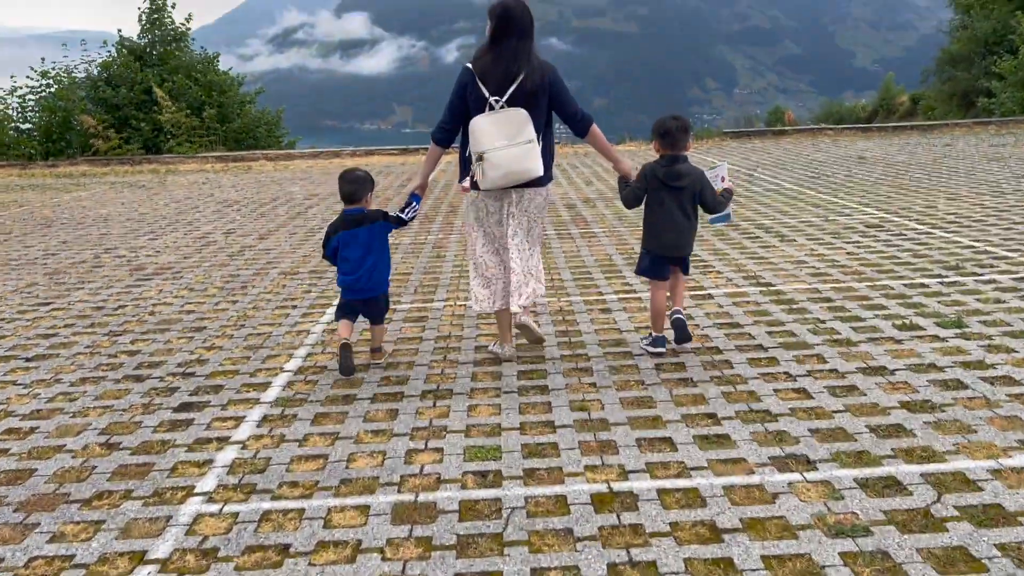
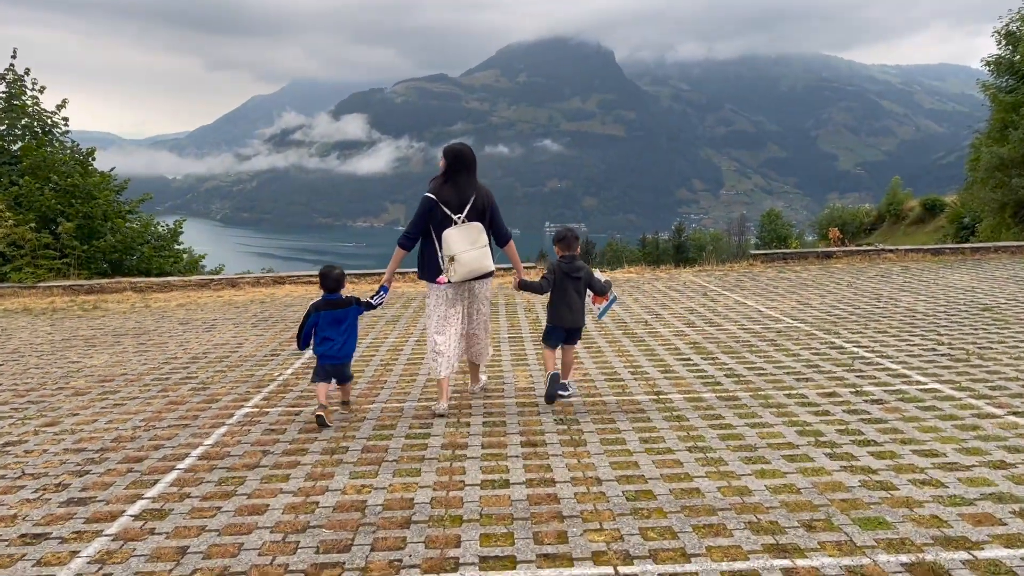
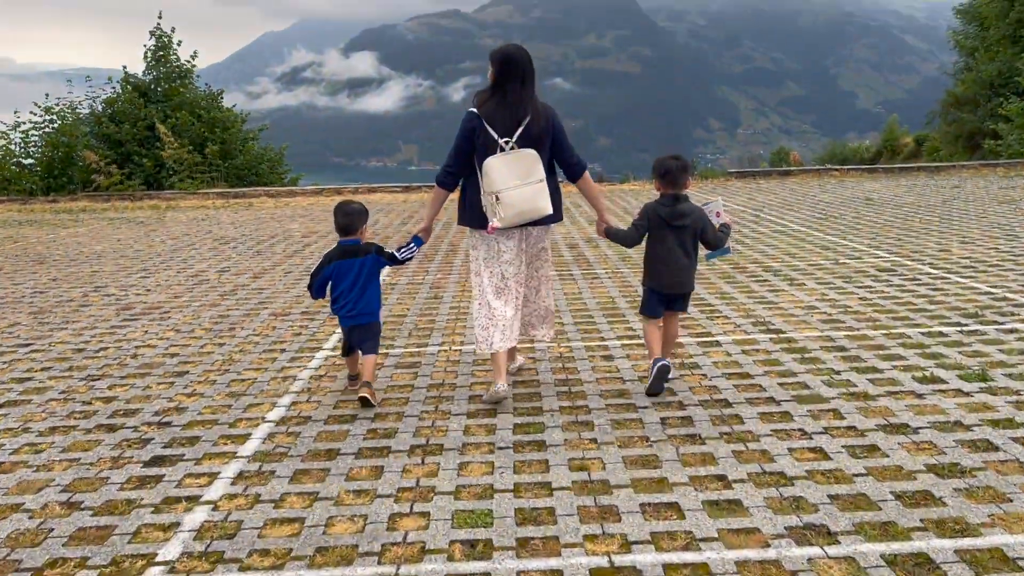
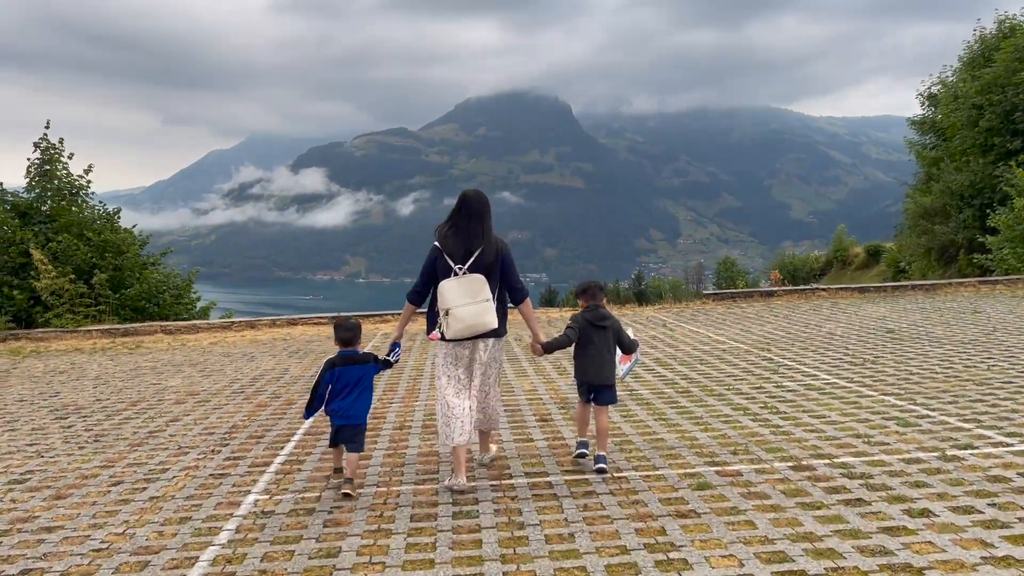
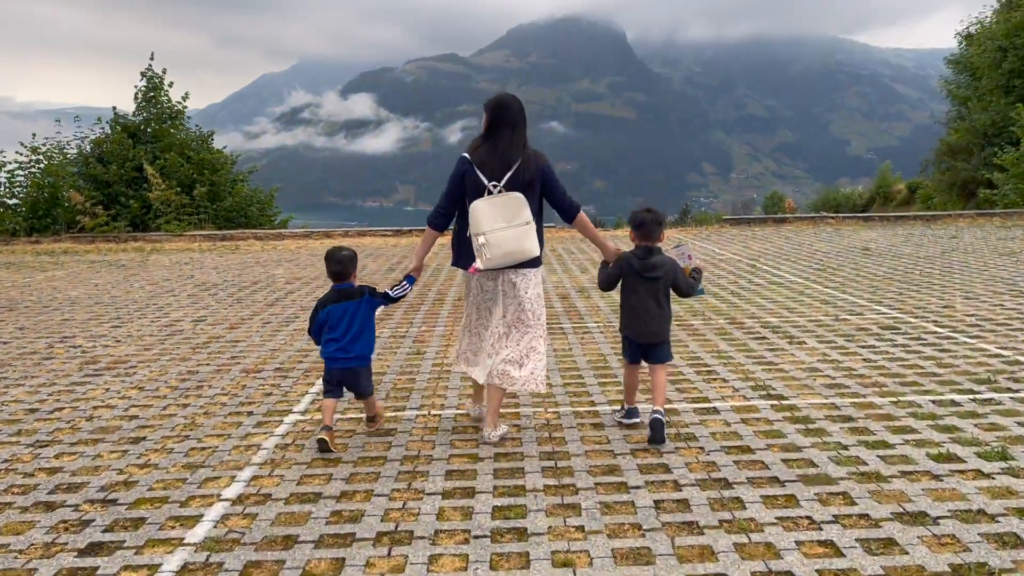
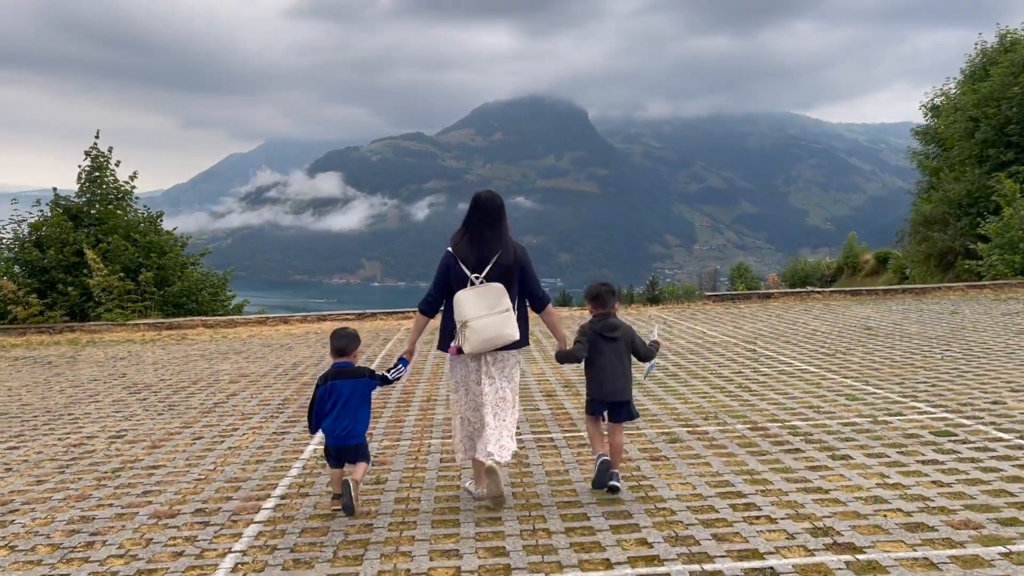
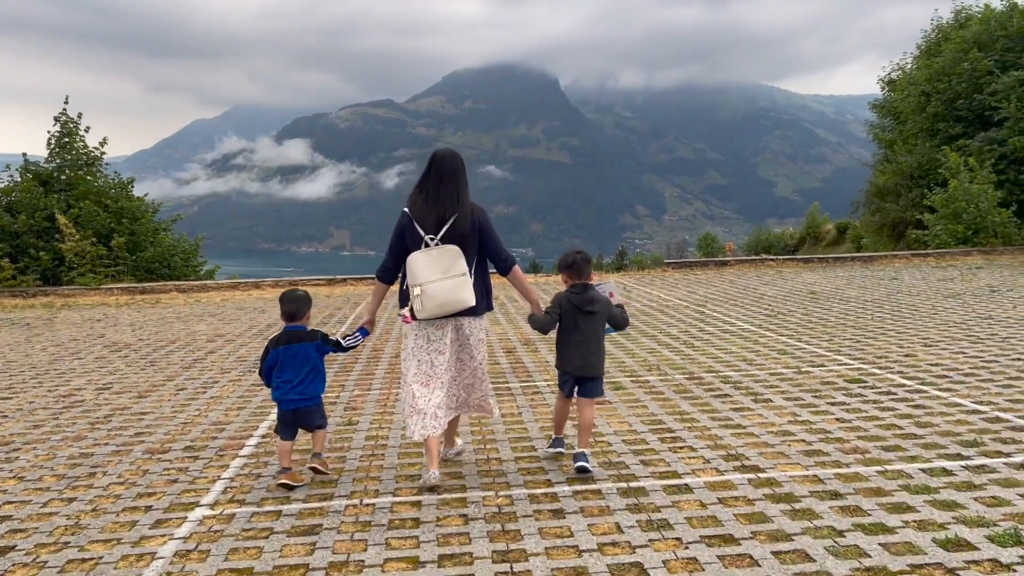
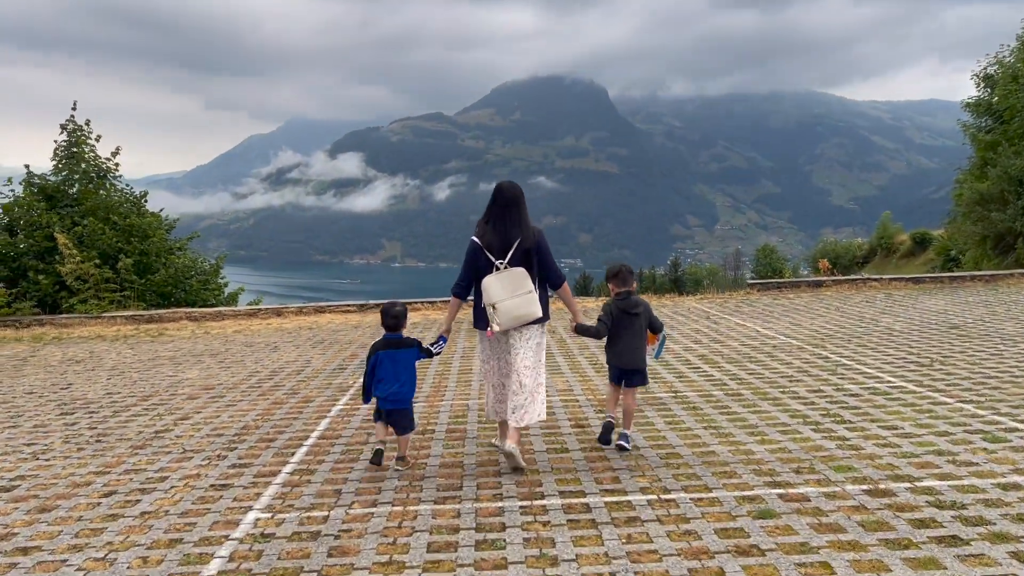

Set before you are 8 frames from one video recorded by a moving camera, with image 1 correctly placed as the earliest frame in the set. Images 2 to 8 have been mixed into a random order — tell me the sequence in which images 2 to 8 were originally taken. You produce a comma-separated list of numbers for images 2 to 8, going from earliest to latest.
3, 5, 7, 6, 4, 8, 2
